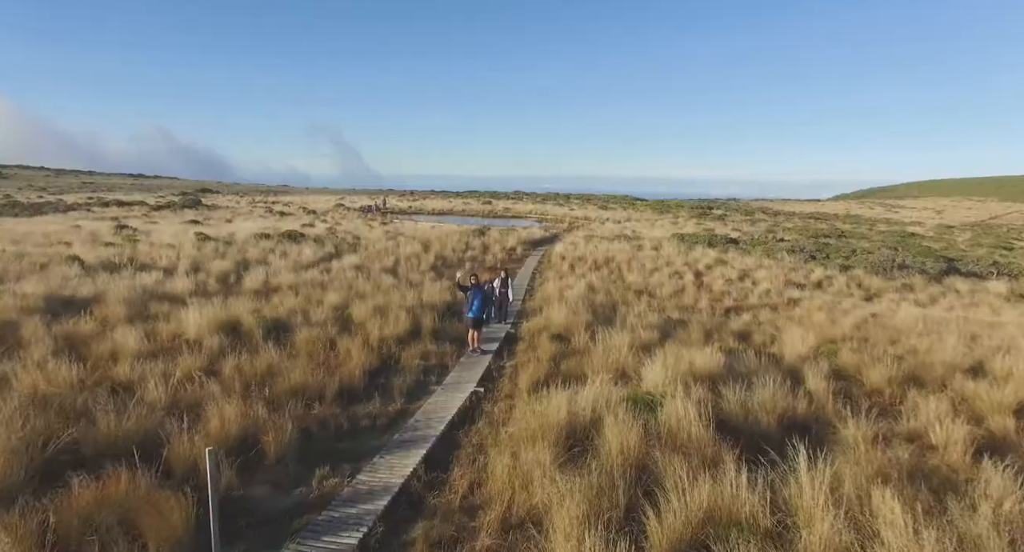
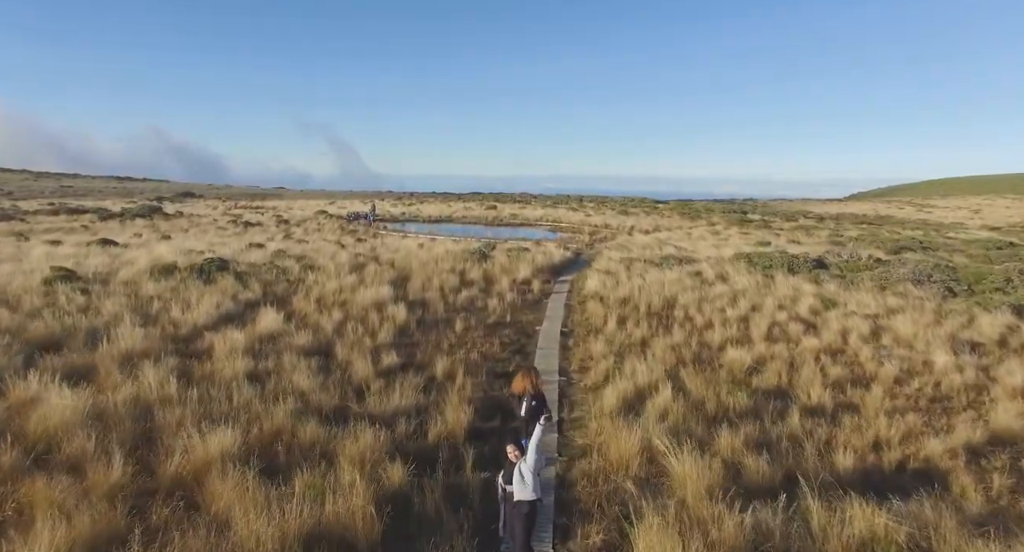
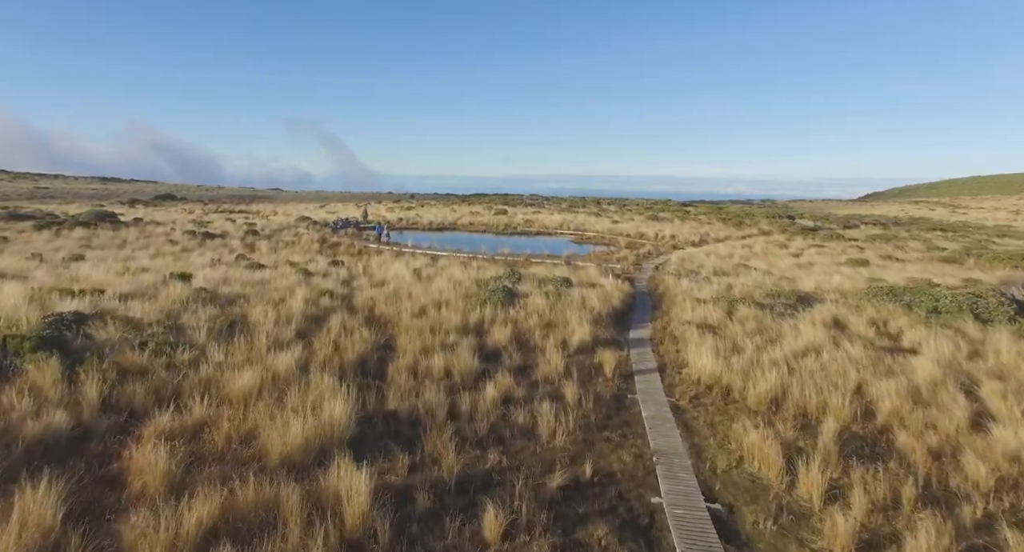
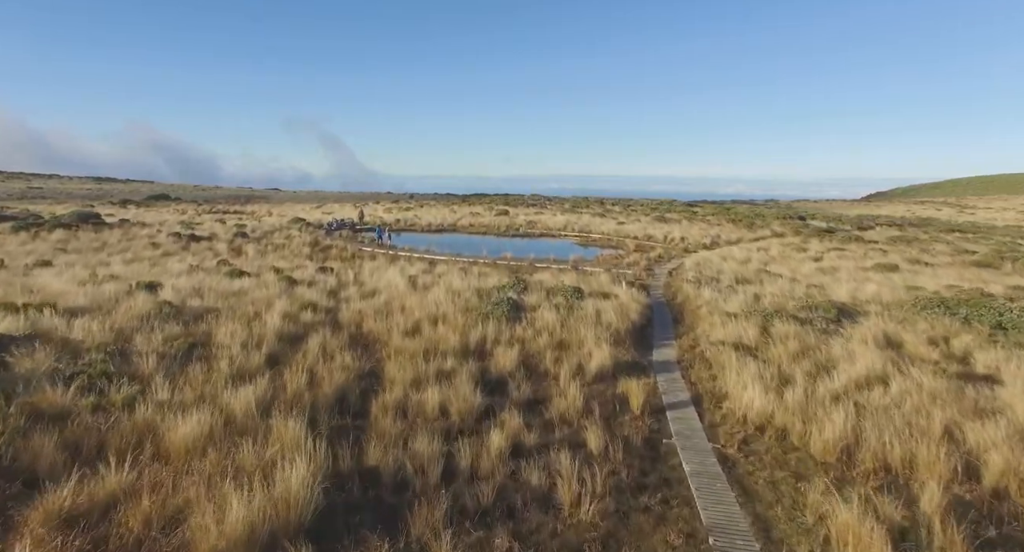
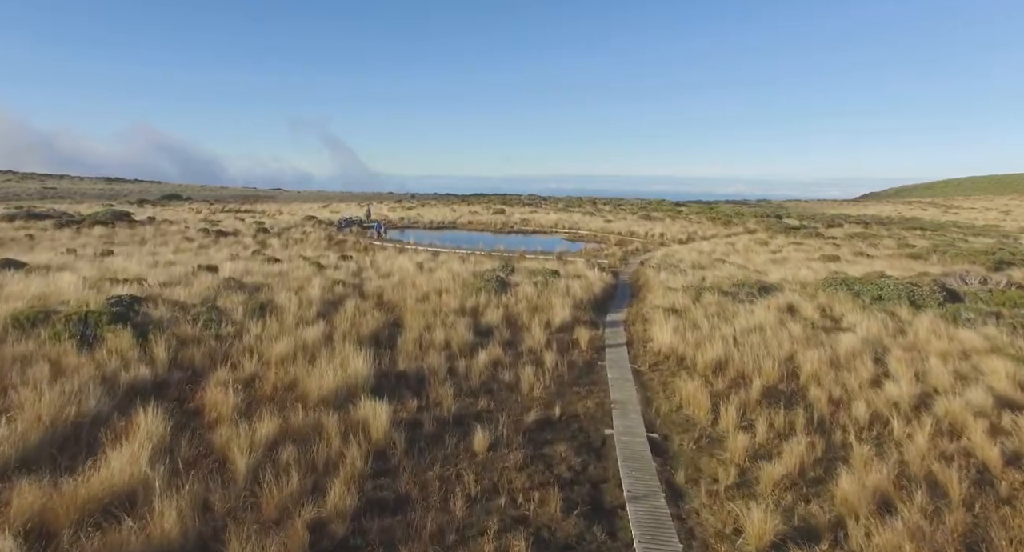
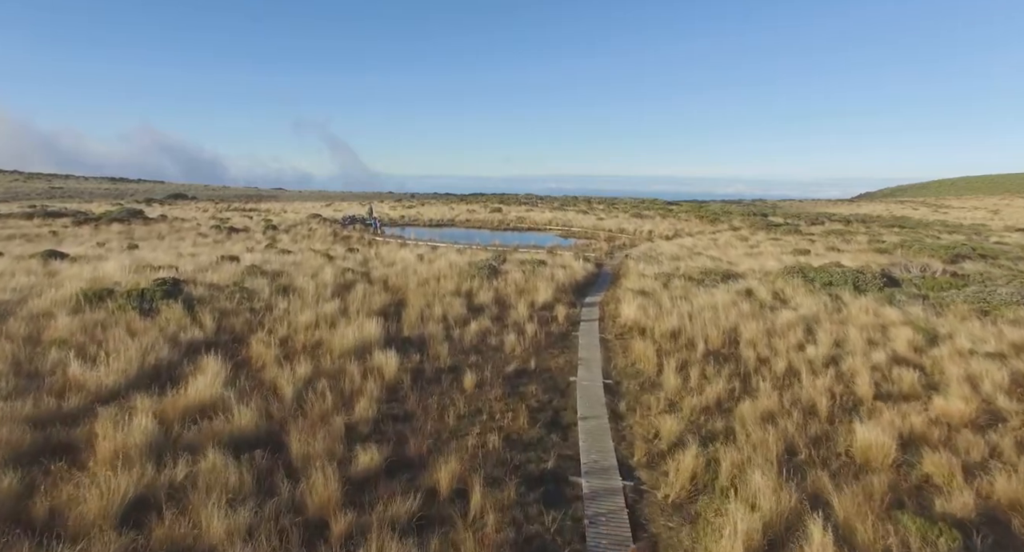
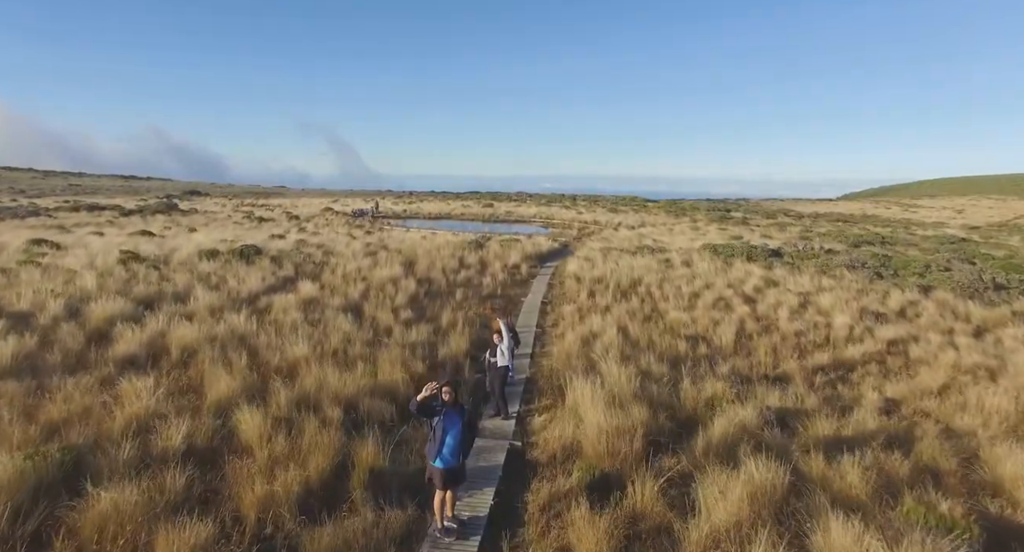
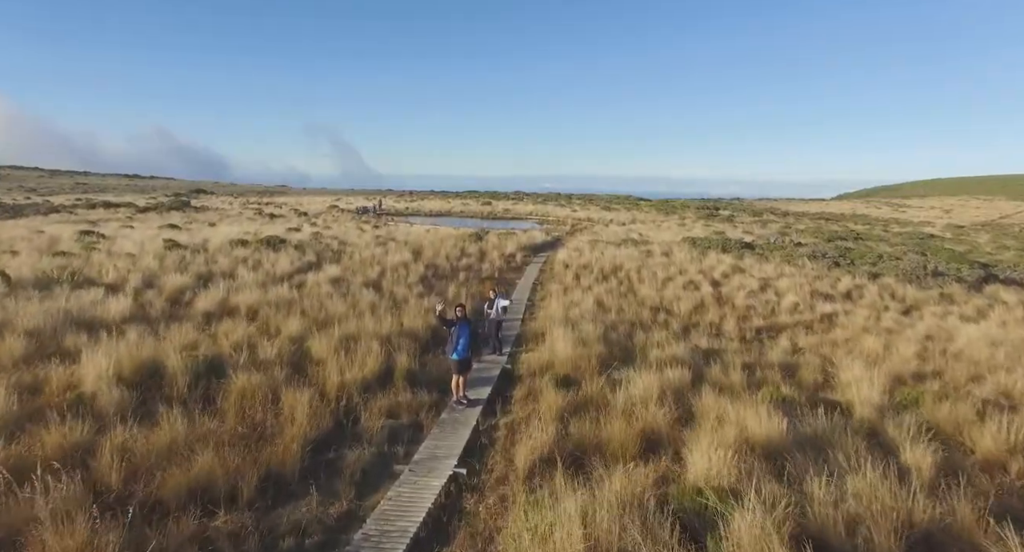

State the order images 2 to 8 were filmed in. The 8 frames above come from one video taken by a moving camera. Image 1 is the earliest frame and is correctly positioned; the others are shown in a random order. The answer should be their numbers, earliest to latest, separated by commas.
8, 7, 2, 6, 5, 3, 4
